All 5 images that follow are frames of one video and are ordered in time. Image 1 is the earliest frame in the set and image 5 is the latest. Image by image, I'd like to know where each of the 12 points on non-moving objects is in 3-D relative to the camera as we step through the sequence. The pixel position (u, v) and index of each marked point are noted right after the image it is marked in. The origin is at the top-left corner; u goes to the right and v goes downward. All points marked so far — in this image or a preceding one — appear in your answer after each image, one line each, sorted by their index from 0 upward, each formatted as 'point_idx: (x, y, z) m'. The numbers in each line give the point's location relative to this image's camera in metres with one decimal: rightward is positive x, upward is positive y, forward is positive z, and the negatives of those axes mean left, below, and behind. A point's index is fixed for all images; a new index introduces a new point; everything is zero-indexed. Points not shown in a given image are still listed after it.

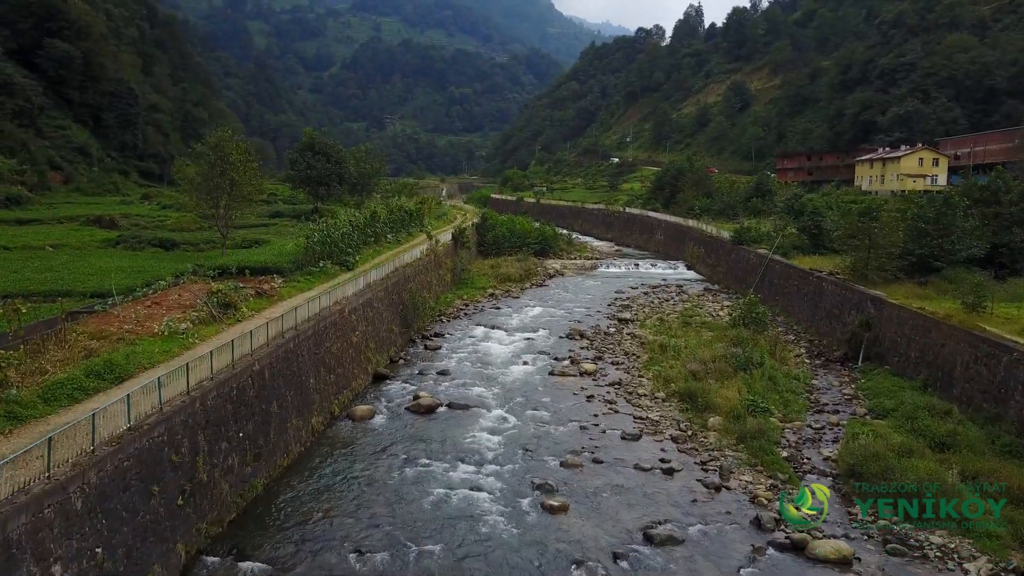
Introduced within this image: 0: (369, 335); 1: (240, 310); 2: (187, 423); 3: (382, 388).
0: (-3.5, -1.2, +19.8) m
1: (-5.9, -0.5, +17.6) m
2: (-4.1, -1.7, +10.2) m
3: (-3.0, -2.3, +18.6) m
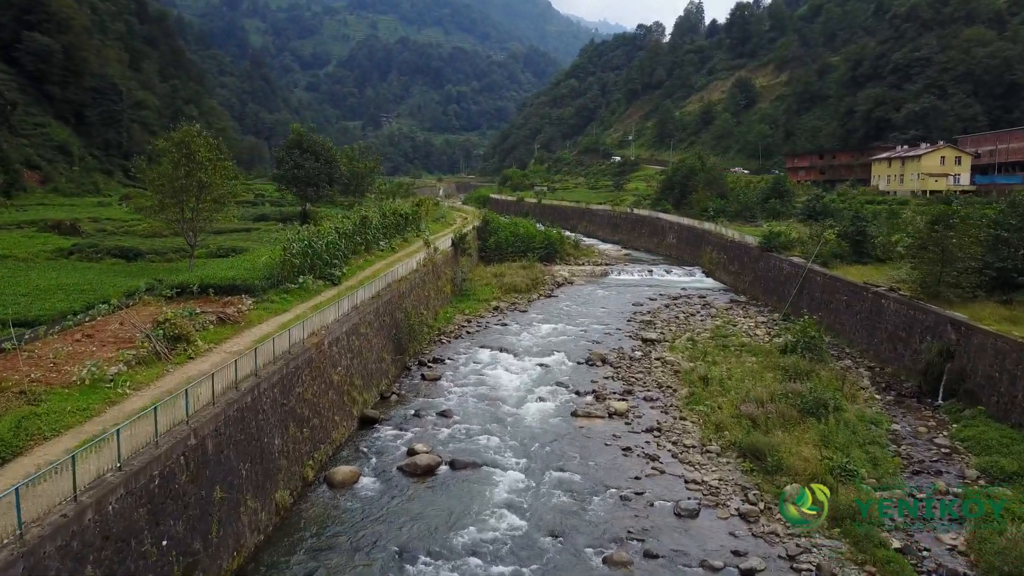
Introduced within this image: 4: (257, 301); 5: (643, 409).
0: (-3.2, -1.7, +16.4) m
1: (-5.6, -1.0, +14.3) m
2: (-3.8, -2.2, +6.9) m
3: (-2.7, -2.8, +15.2) m
4: (-5.8, -0.3, +18.4) m
5: (+2.8, -2.6, +17.2) m
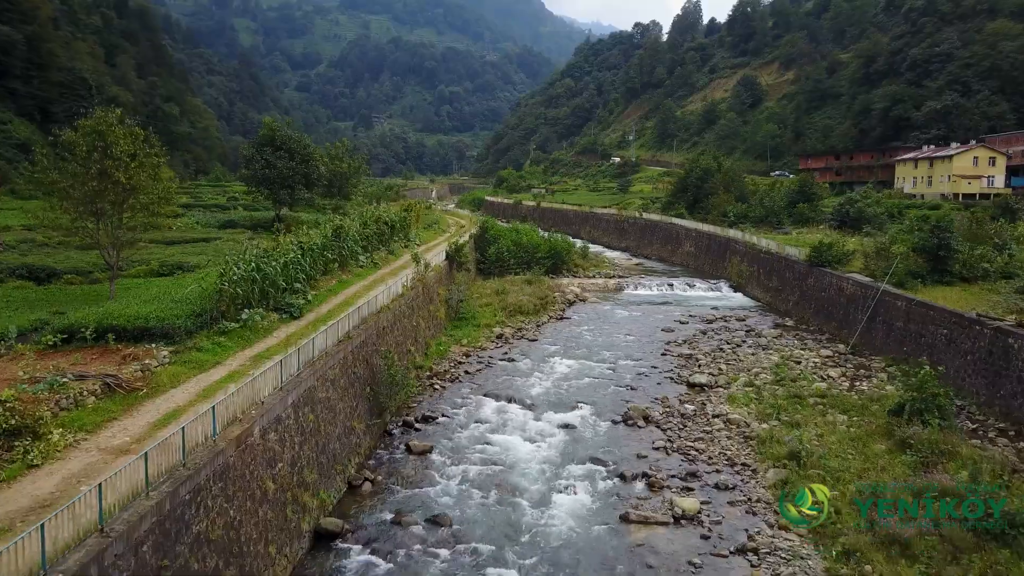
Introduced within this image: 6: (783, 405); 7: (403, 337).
0: (-2.8, -2.4, +11.3) m
1: (-5.2, -1.7, +9.1) m
2: (-3.3, -2.9, +1.7) m
3: (-2.3, -3.5, +10.1) m
4: (-5.4, -1.0, +13.2) m
5: (+3.1, -3.3, +12.1) m
6: (+5.7, -2.4, +17.0) m
7: (-2.6, -1.1, +19.1) m
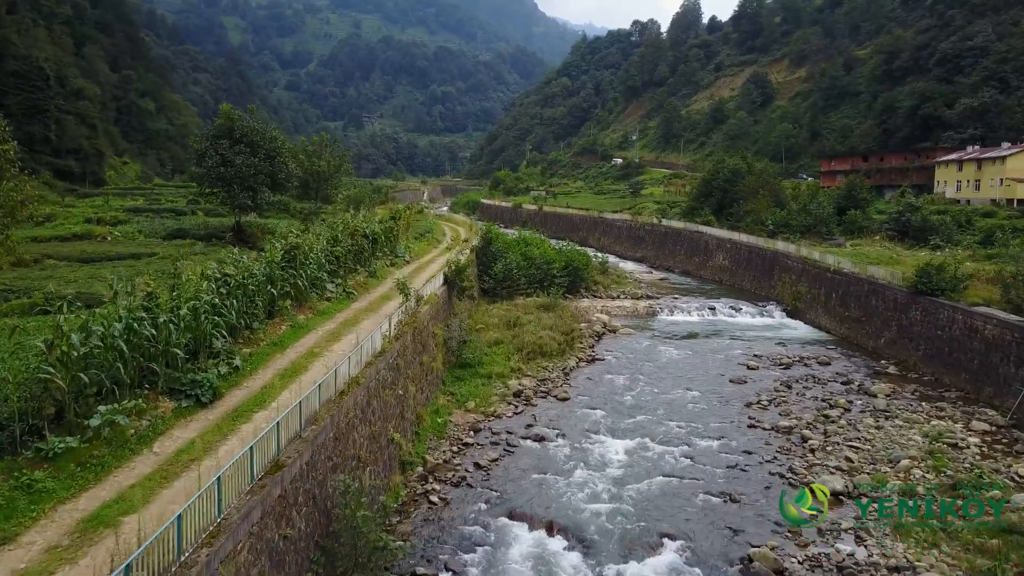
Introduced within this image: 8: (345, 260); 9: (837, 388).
0: (-2.2, -3.2, +4.7) m
1: (-4.5, -2.5, +2.4) m
2: (-2.6, -3.7, -4.9) m
3: (-1.6, -4.4, +3.5) m
4: (-4.8, -1.9, +6.6) m
5: (+3.7, -4.2, +5.5) m
6: (+6.3, -3.3, +10.5) m
7: (-2.0, -2.0, +12.5) m
8: (-4.1, +0.7, +20.0) m
9: (+7.8, -2.3, +19.6) m
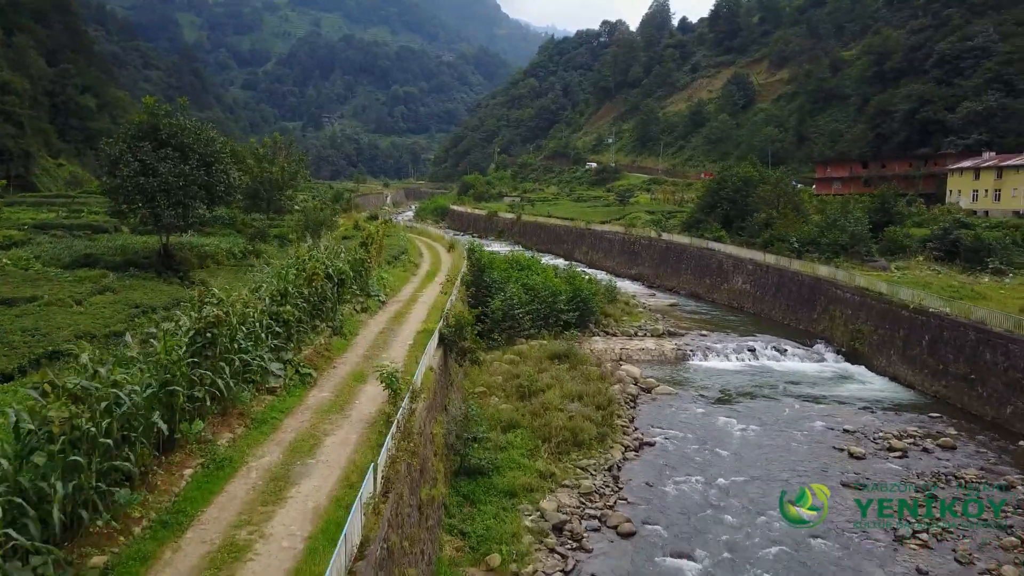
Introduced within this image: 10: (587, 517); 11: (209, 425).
0: (-0.9, -4.4, -1.5) m
1: (-3.2, -3.7, -3.8) m
2: (-0.9, -4.9, -11.1) m
3: (-0.4, -5.5, -2.7) m
4: (-3.7, -3.1, +0.3) m
5: (+4.9, -5.3, -0.4) m
6: (+7.2, -4.5, +4.7) m
7: (-1.1, -3.2, +6.3) m
8: (-3.5, -0.5, +13.7) m
9: (+8.3, -3.5, +13.9) m
10: (+1.2, -3.6, +12.9) m
11: (-3.6, -1.6, +10.0) m
